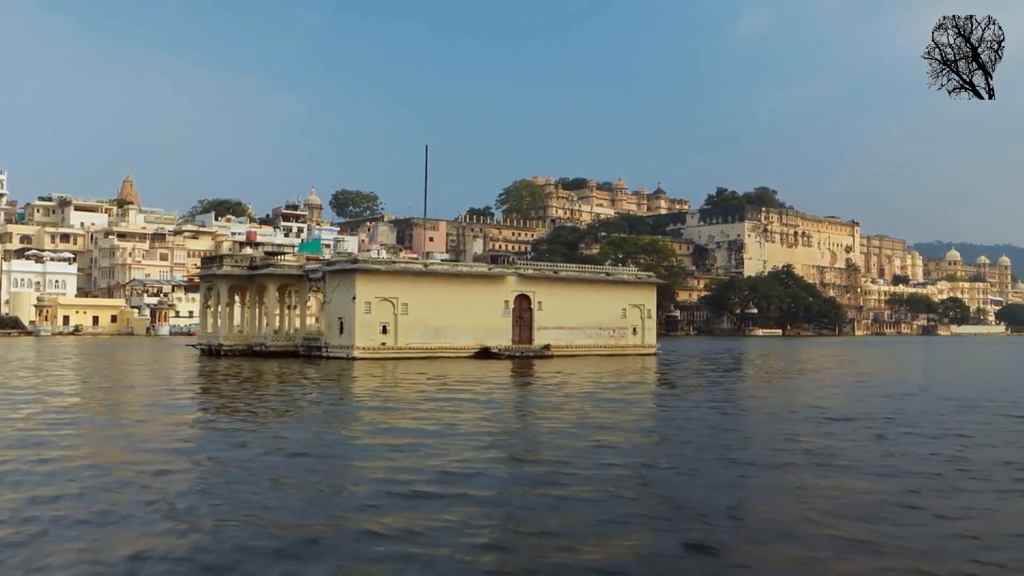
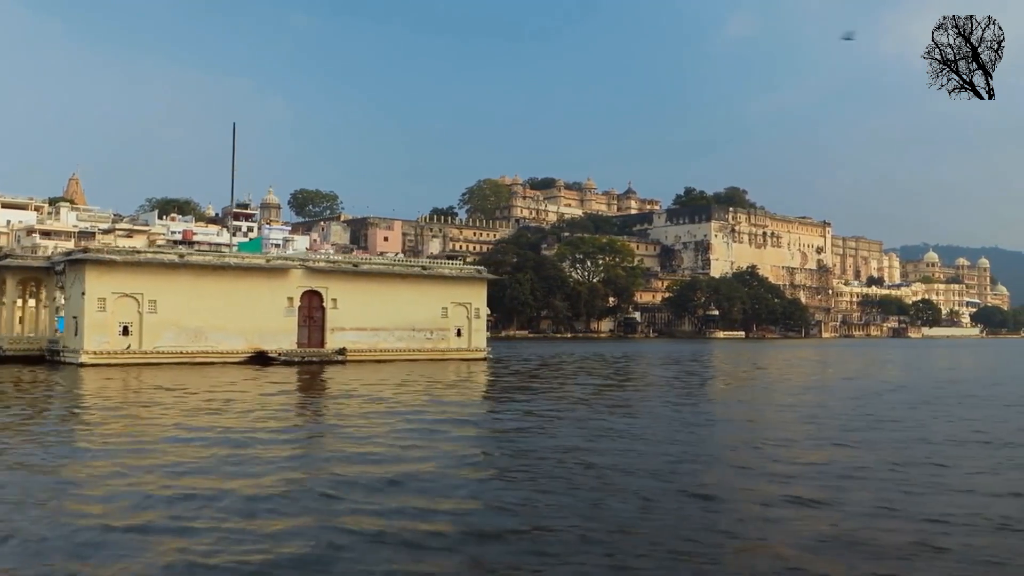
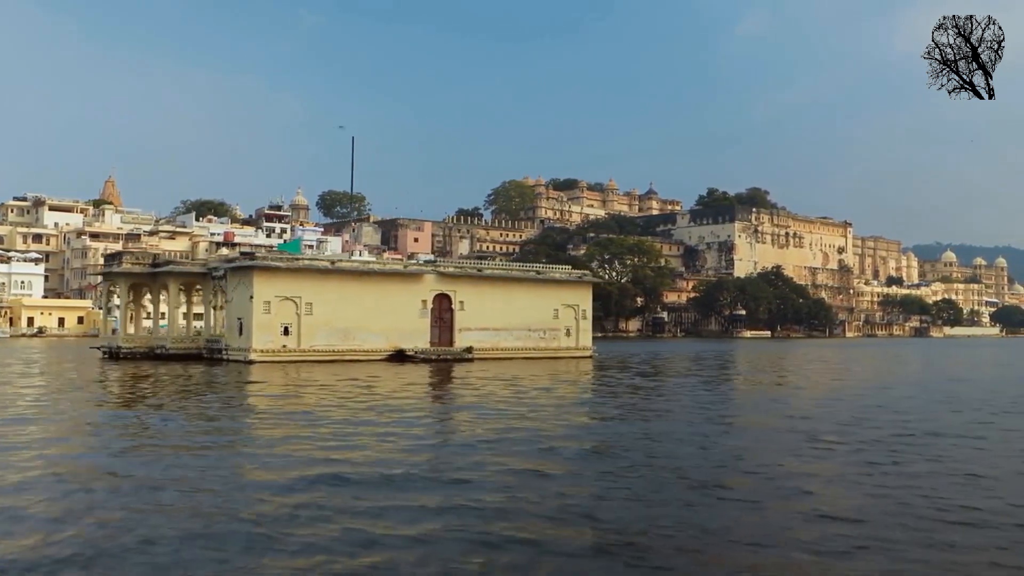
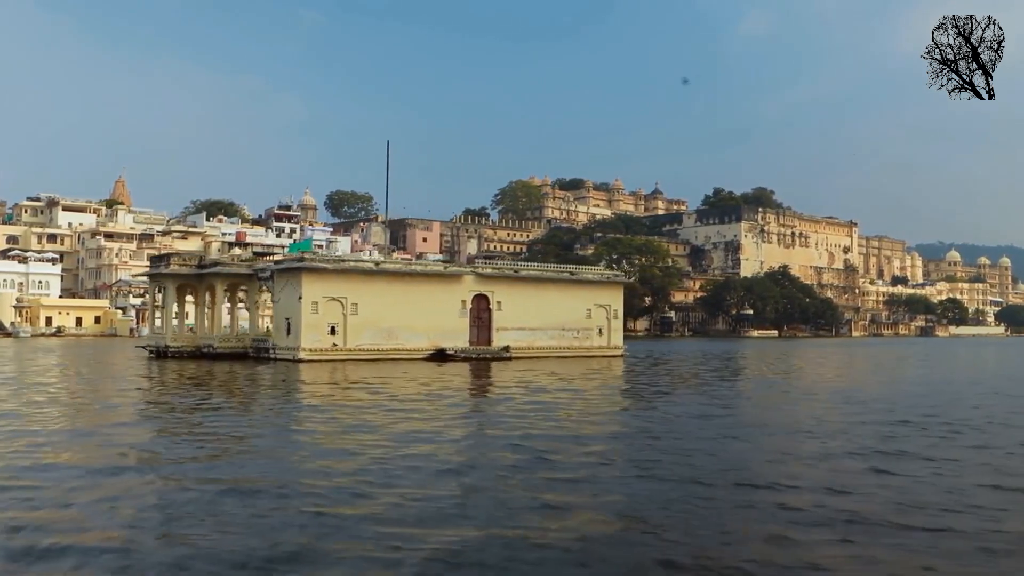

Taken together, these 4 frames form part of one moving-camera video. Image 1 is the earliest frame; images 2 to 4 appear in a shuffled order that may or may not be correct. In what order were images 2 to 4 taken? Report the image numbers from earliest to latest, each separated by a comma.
4, 3, 2
